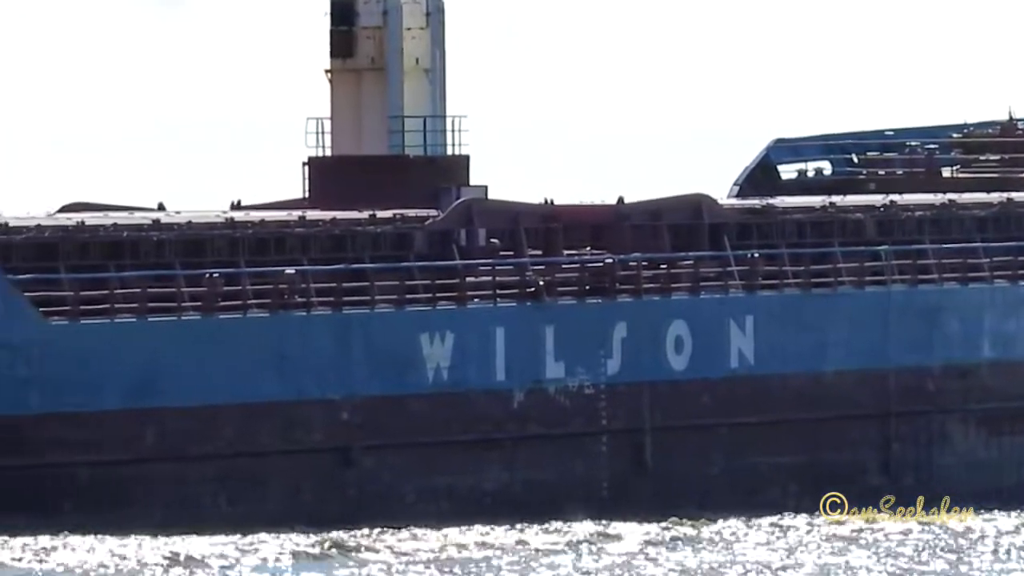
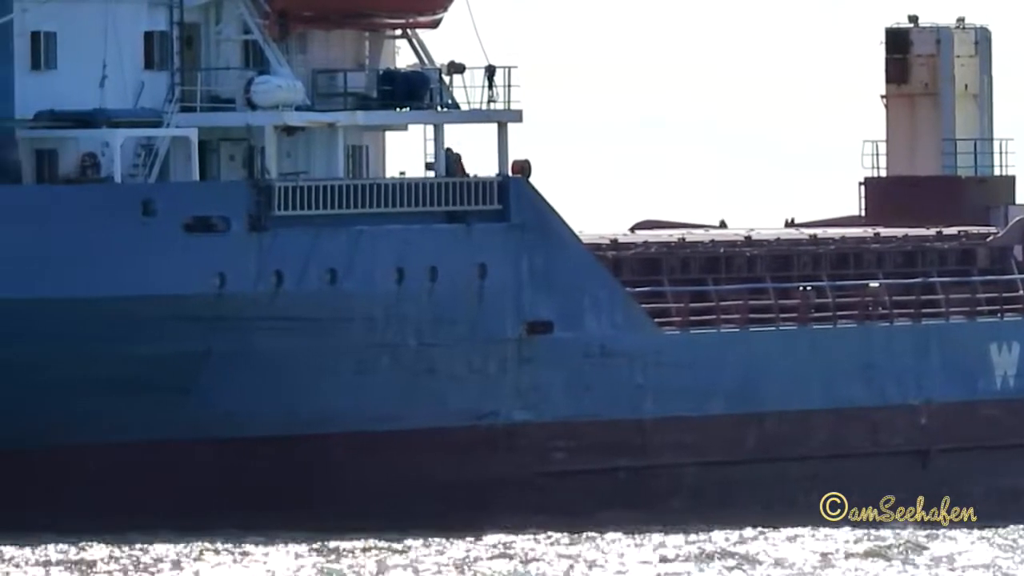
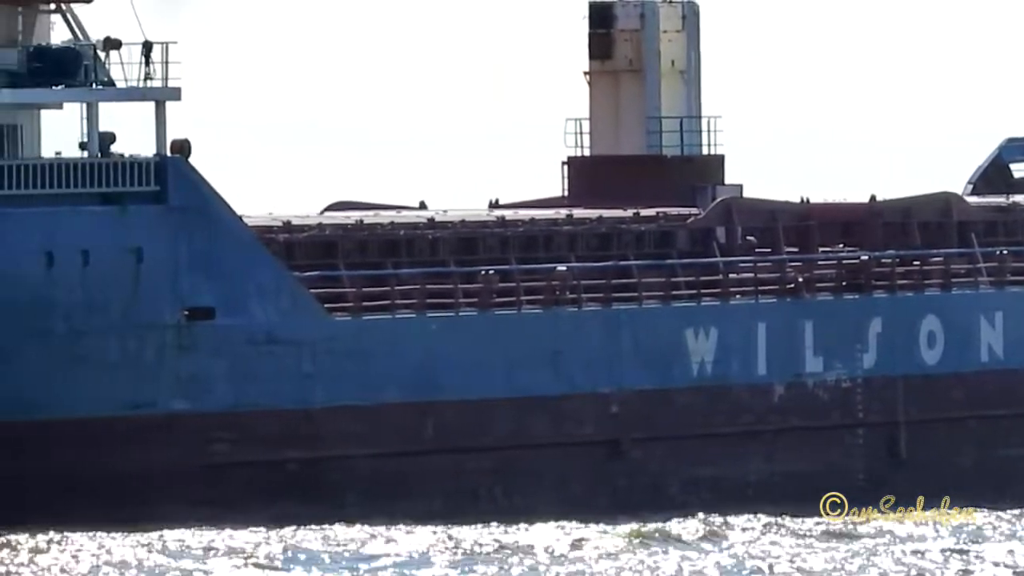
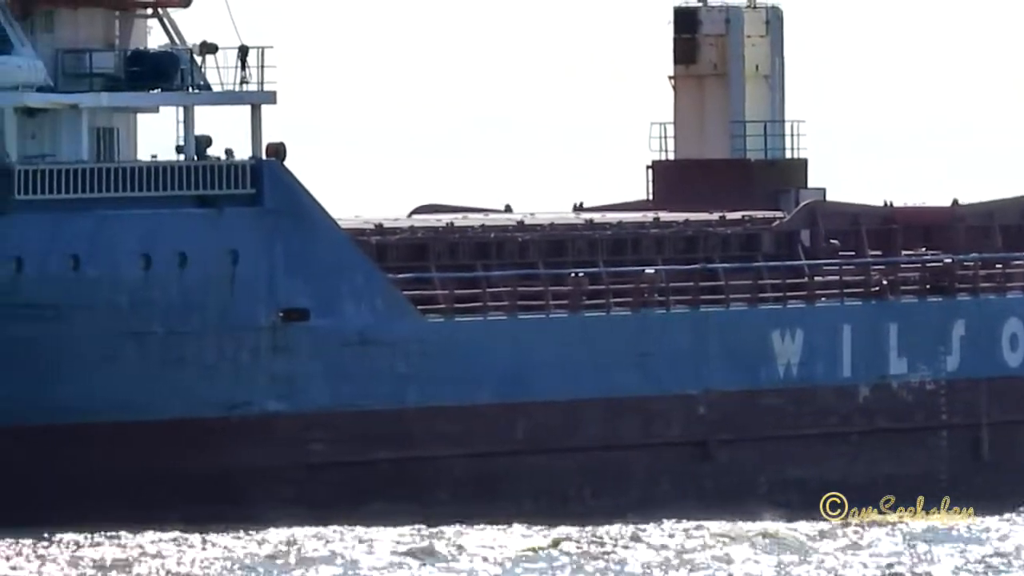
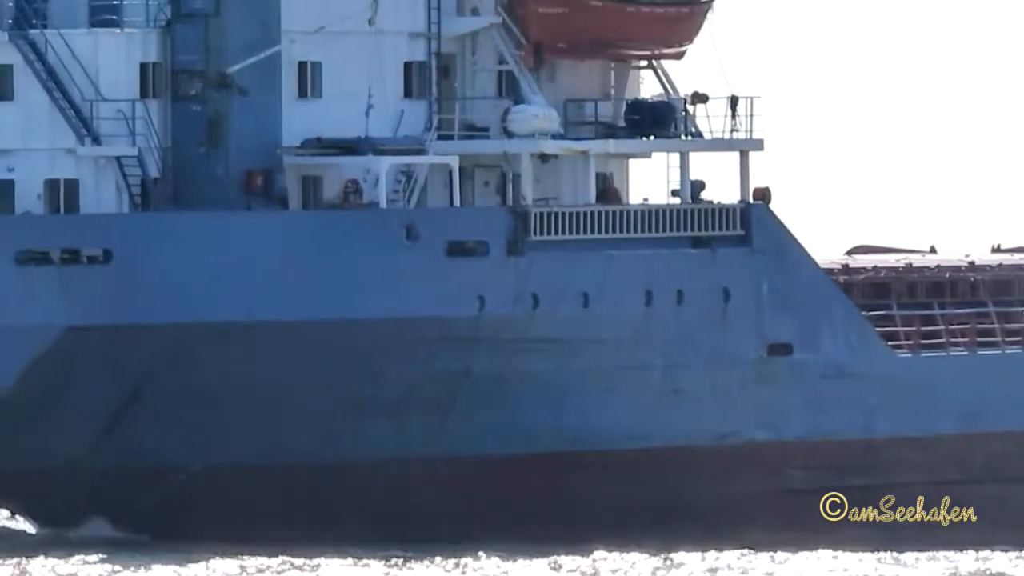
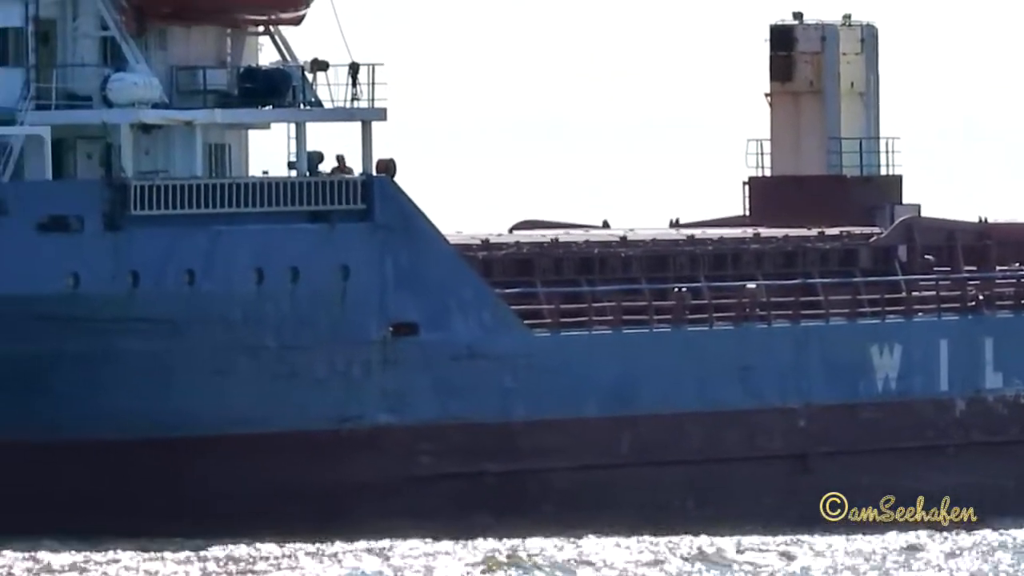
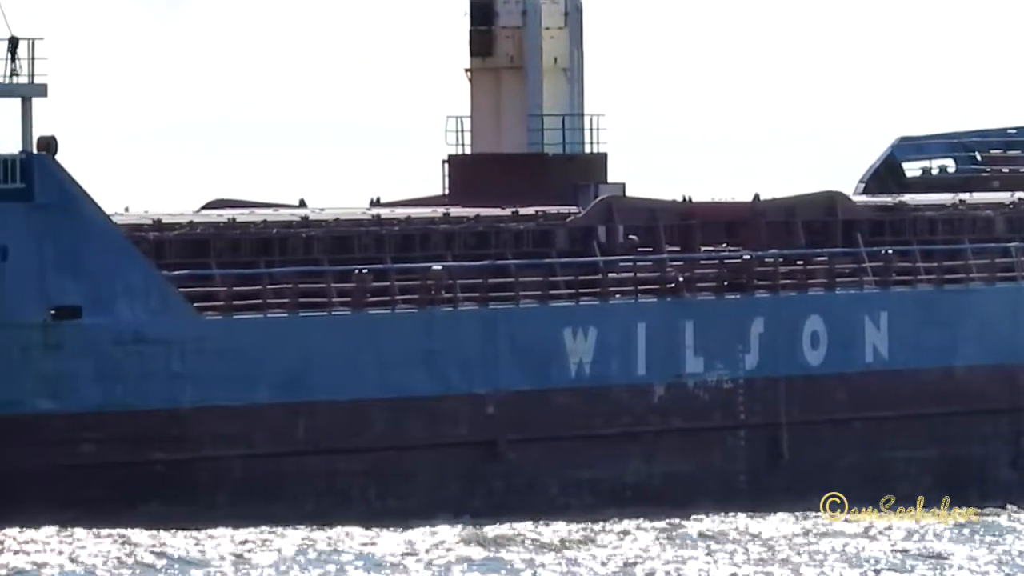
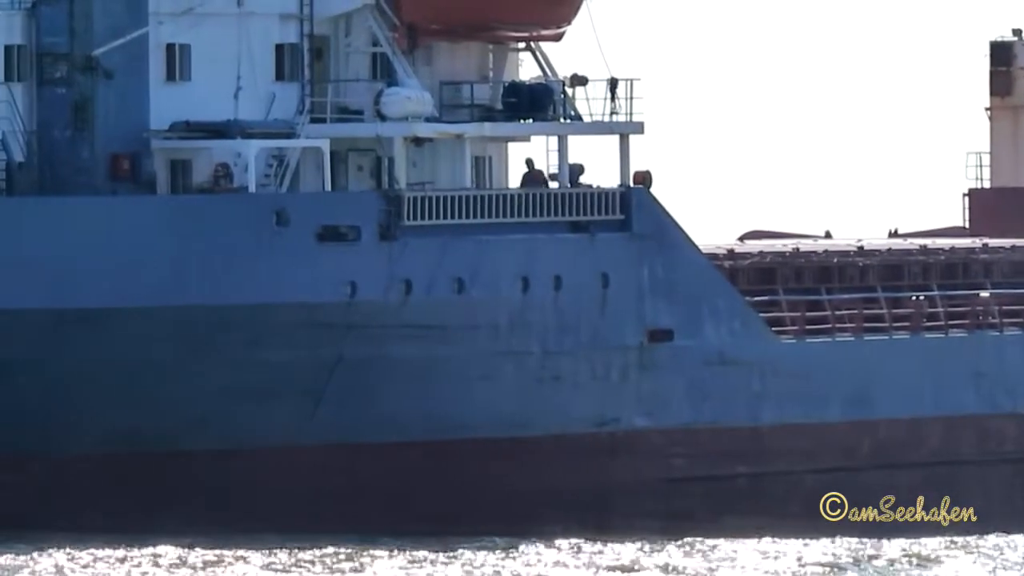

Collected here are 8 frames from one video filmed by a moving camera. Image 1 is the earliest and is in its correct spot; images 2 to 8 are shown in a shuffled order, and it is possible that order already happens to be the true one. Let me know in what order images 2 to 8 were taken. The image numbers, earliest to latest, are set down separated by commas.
7, 3, 4, 6, 2, 8, 5
